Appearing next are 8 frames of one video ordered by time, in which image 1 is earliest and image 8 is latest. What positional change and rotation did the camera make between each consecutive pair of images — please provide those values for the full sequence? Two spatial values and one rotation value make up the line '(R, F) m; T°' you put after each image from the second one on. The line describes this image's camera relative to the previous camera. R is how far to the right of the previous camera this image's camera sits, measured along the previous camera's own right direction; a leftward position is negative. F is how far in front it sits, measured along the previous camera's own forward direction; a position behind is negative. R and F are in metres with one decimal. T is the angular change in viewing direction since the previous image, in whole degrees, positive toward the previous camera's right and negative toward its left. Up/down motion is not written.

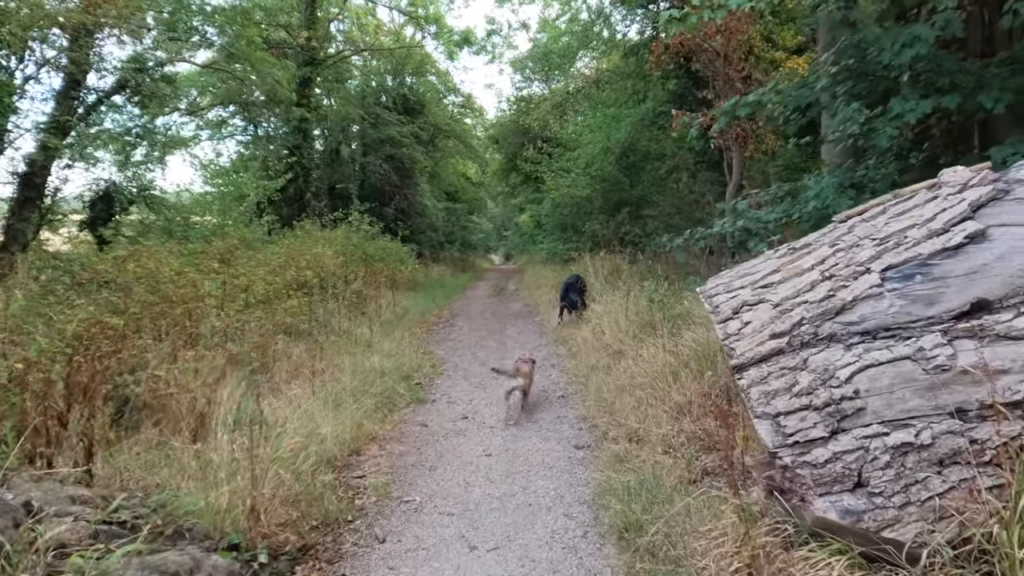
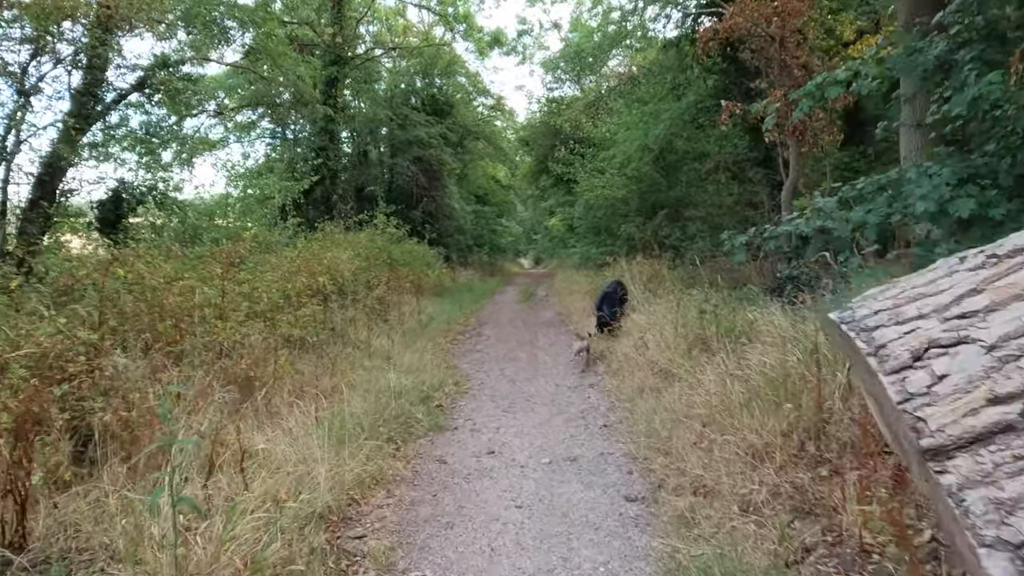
(0.0, +0.9) m; -3°
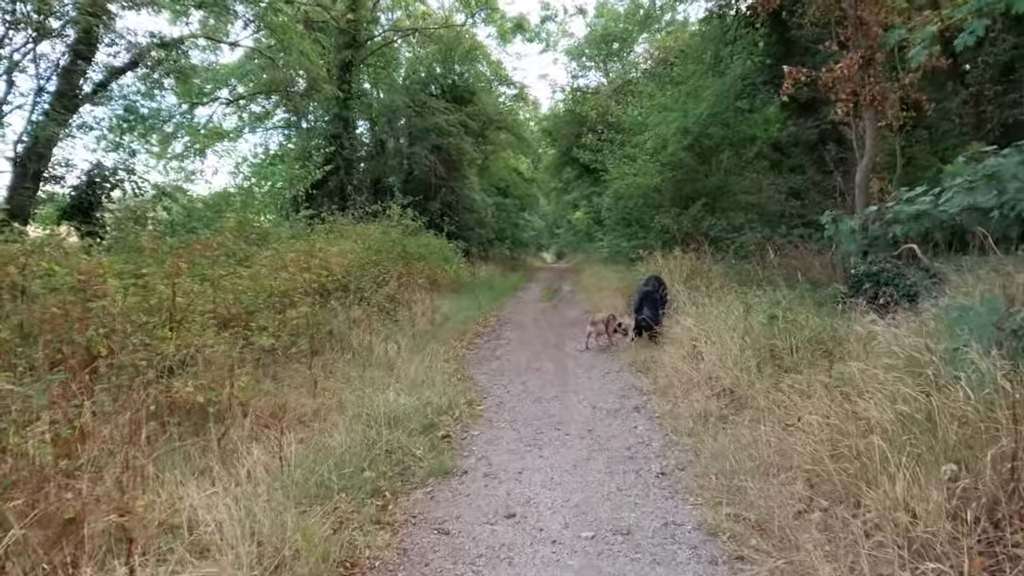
(0.0, +1.3) m; -2°
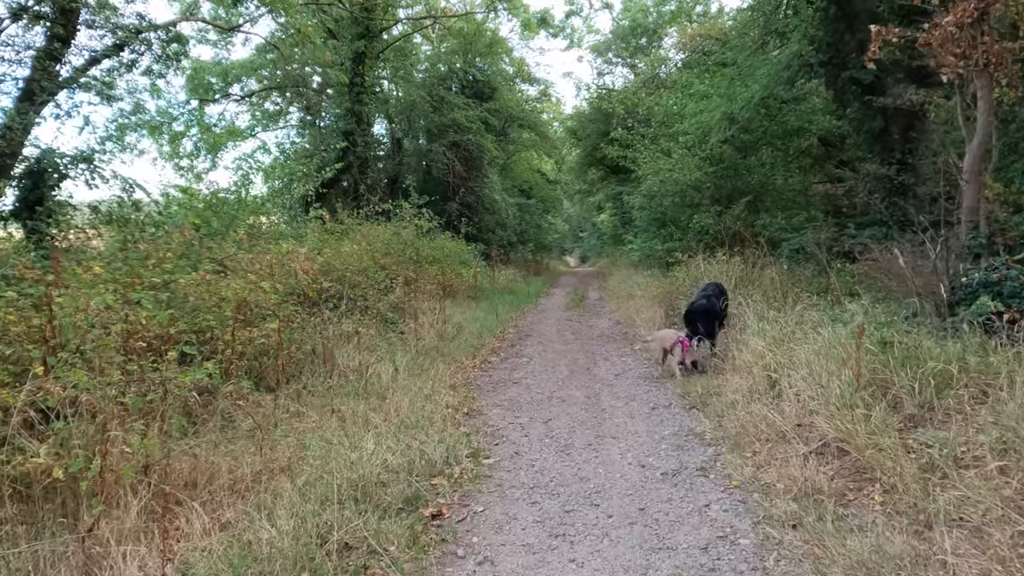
(0.0, +1.5) m; -2°
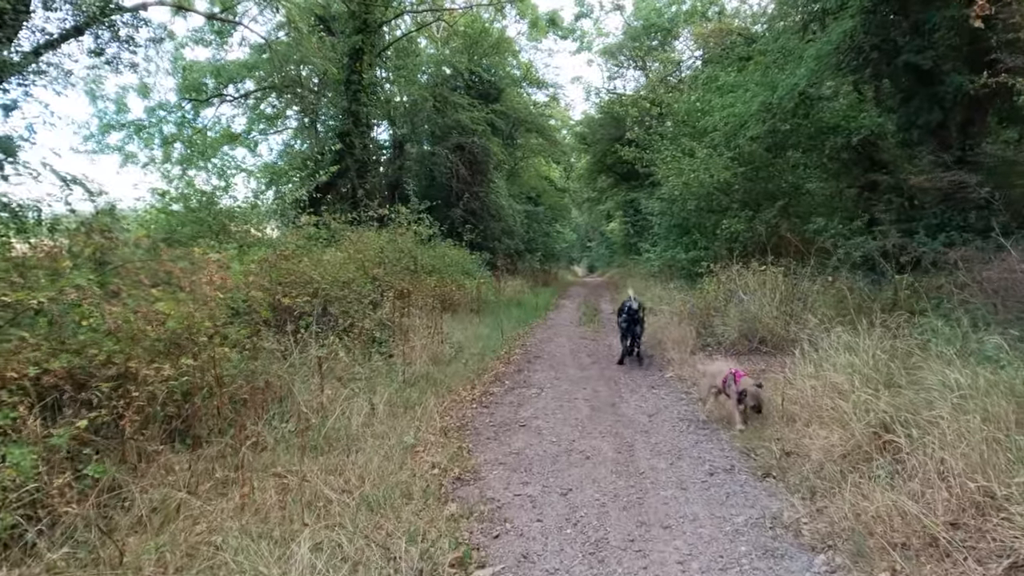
(0.0, +1.5) m; -1°
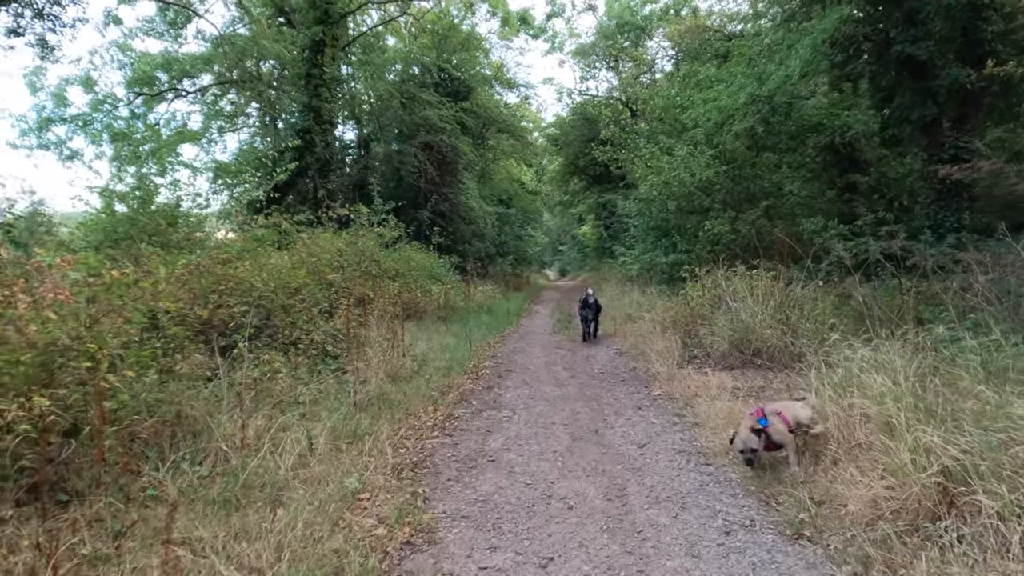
(0.0, +0.9) m; +2°
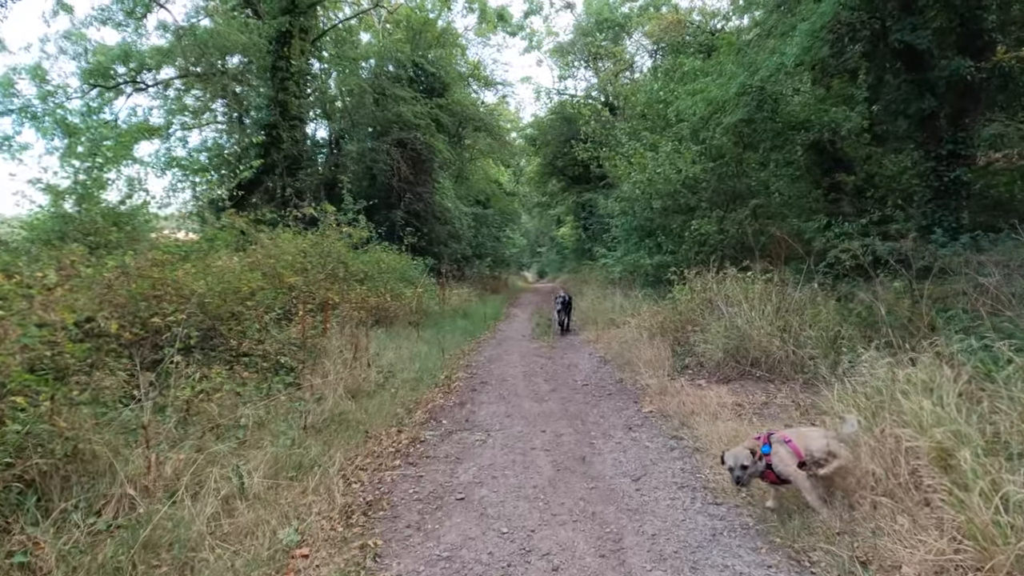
(0.0, +0.7) m; +2°
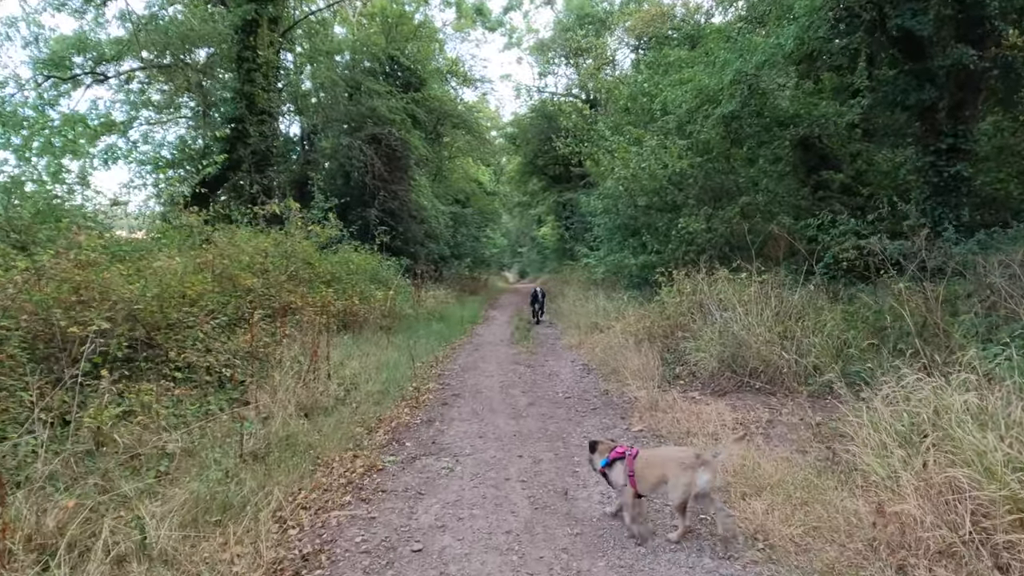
(+0.1, +0.7) m; +2°
